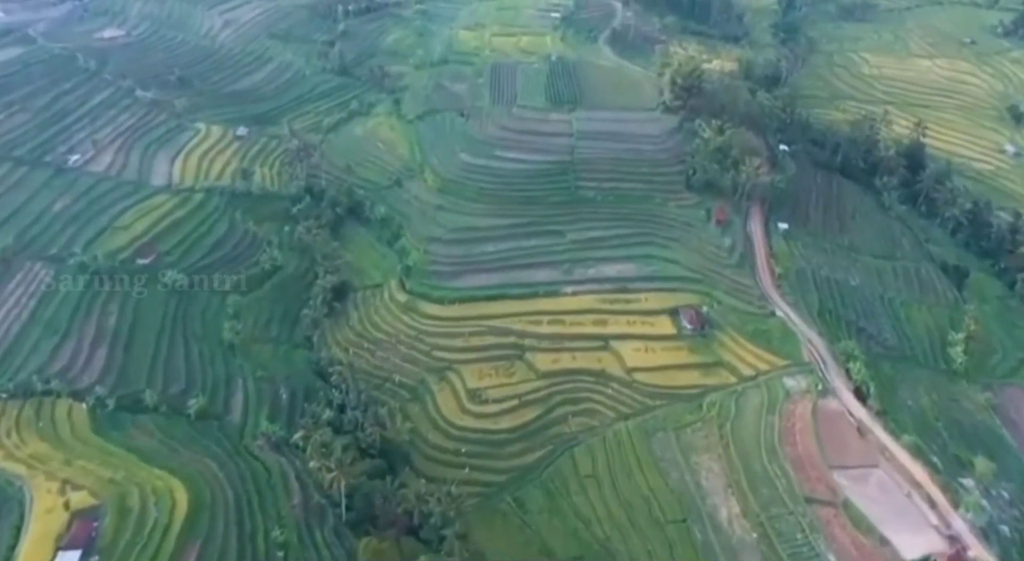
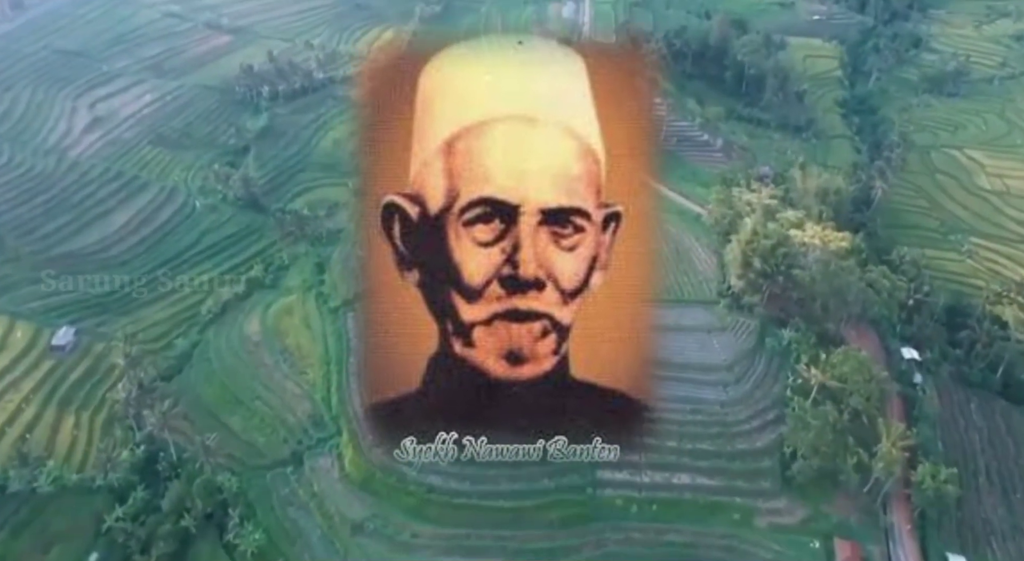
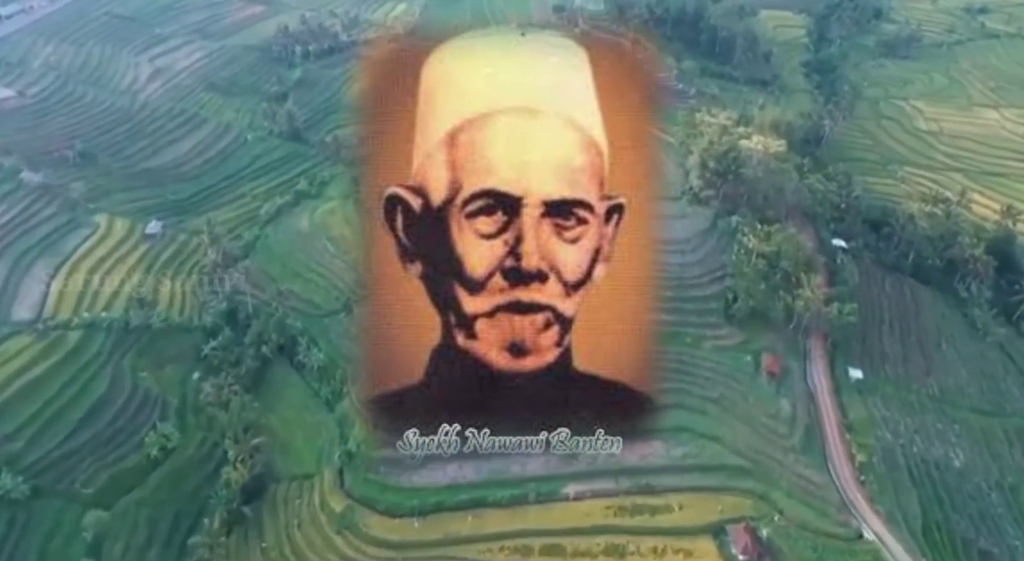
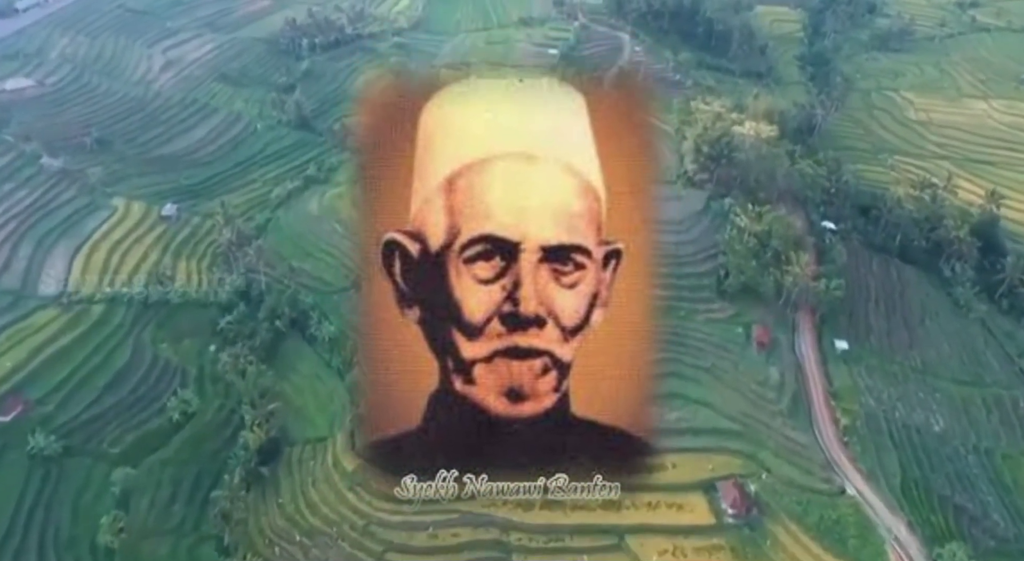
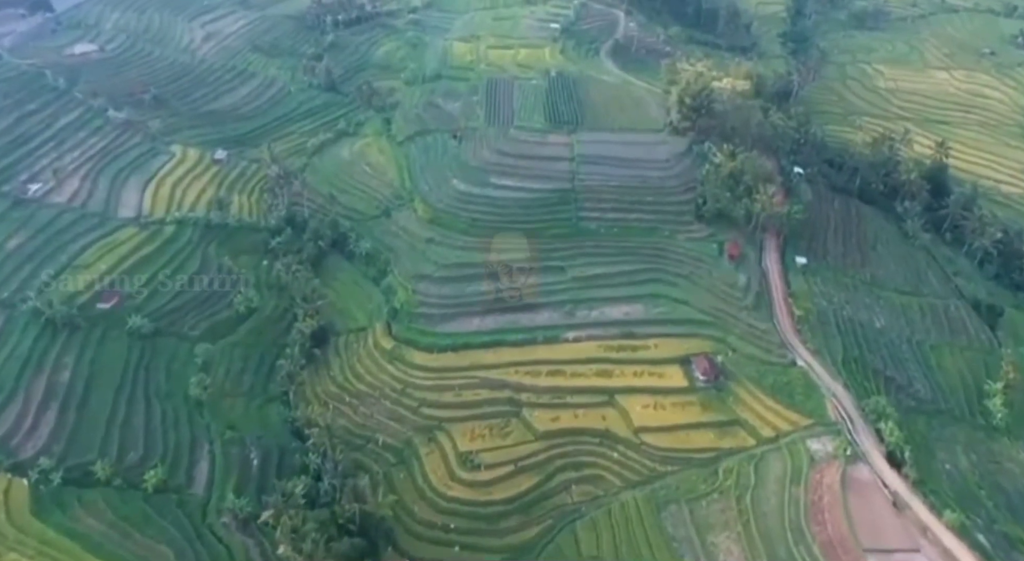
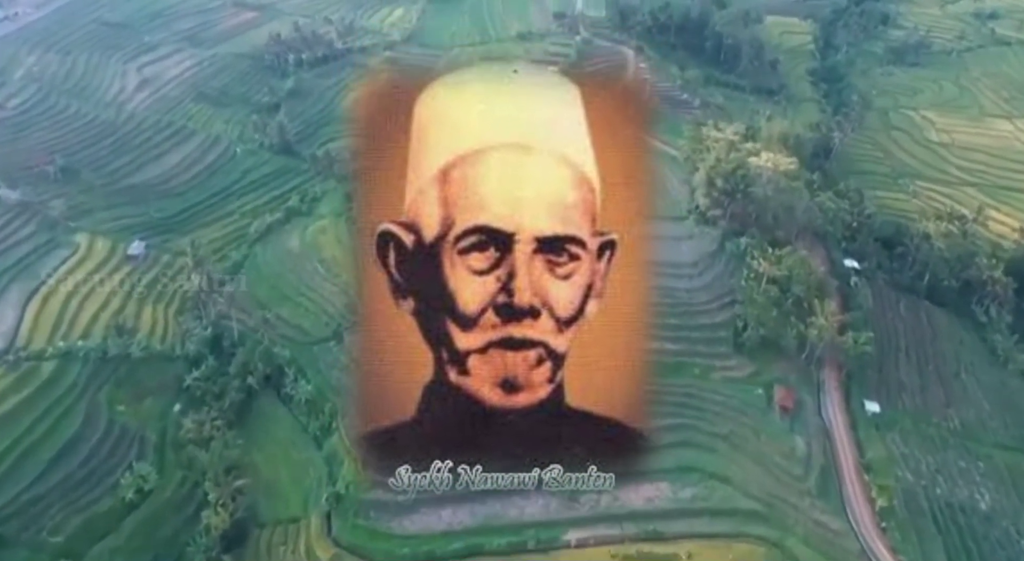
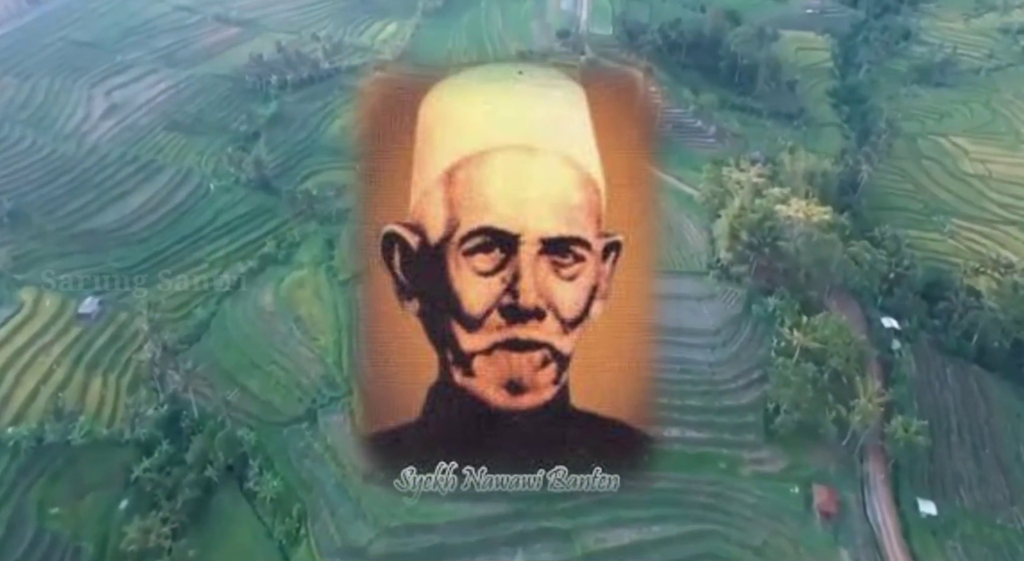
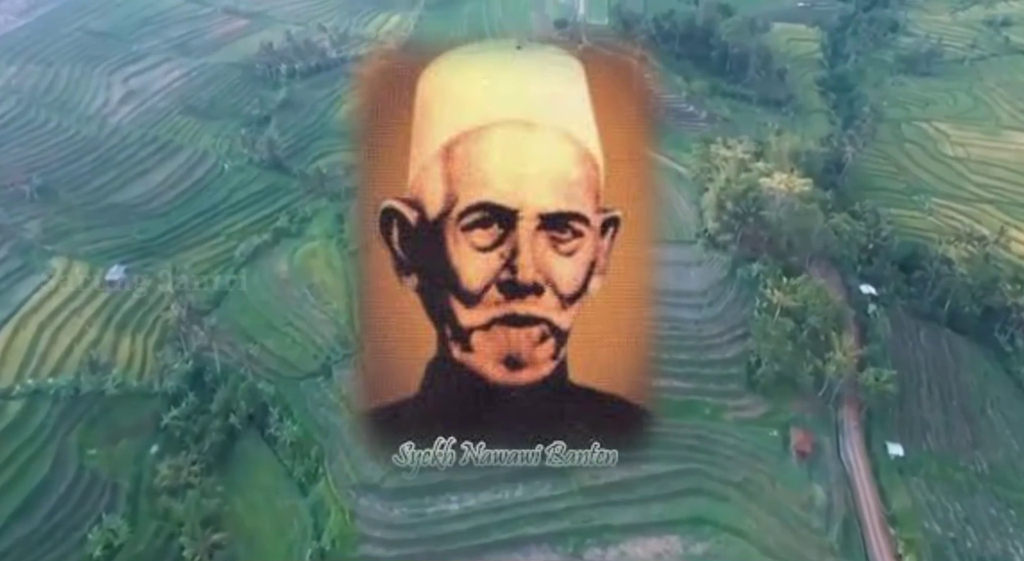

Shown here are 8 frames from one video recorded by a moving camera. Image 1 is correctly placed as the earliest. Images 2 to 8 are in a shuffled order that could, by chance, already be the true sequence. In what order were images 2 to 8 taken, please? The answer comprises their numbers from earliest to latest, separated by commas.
5, 4, 3, 6, 8, 7, 2
